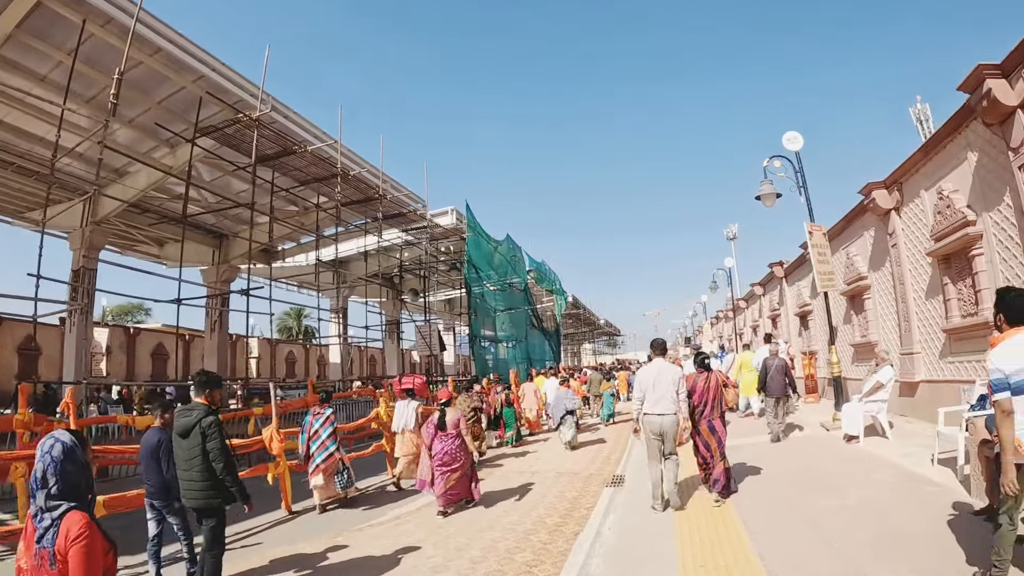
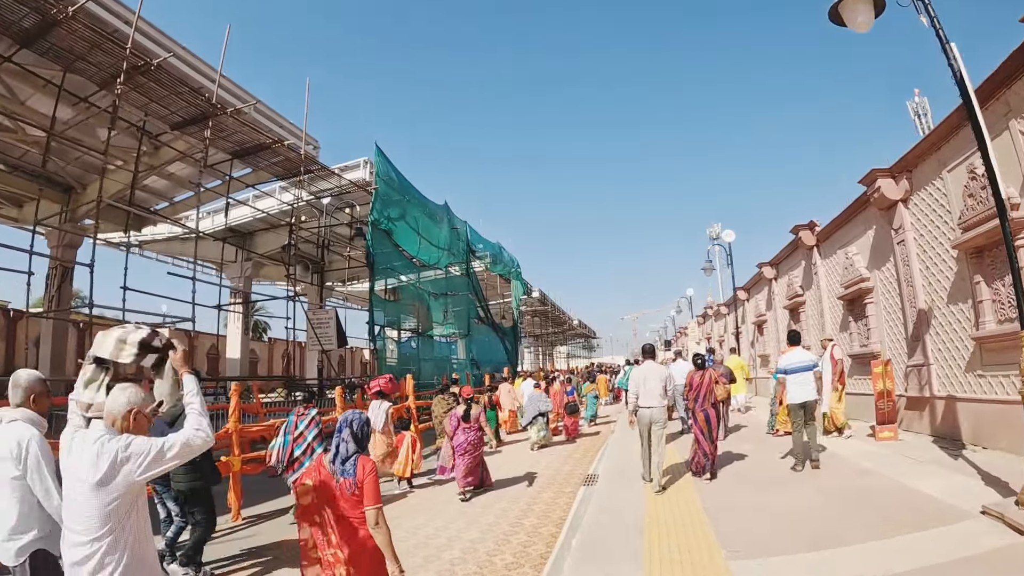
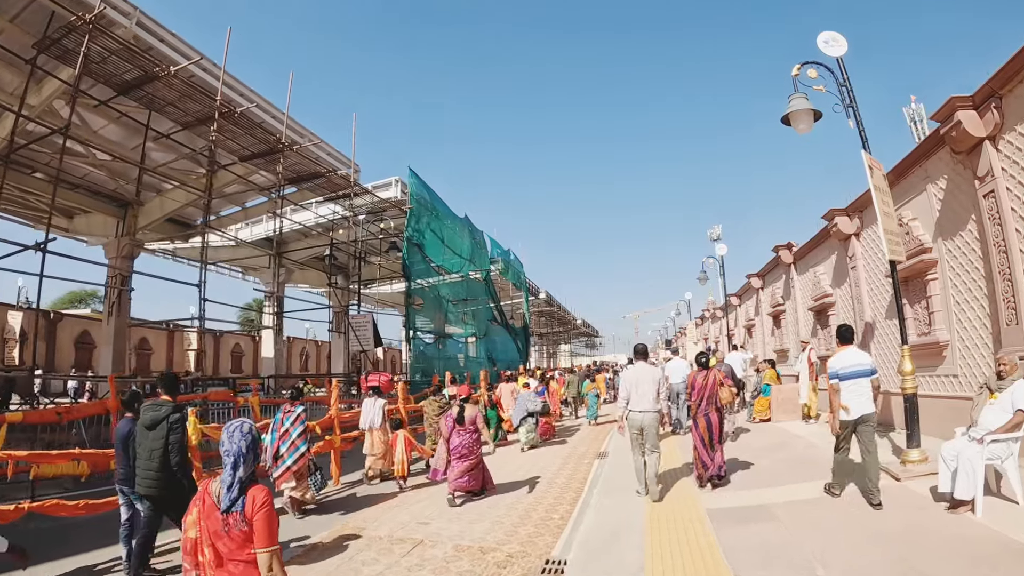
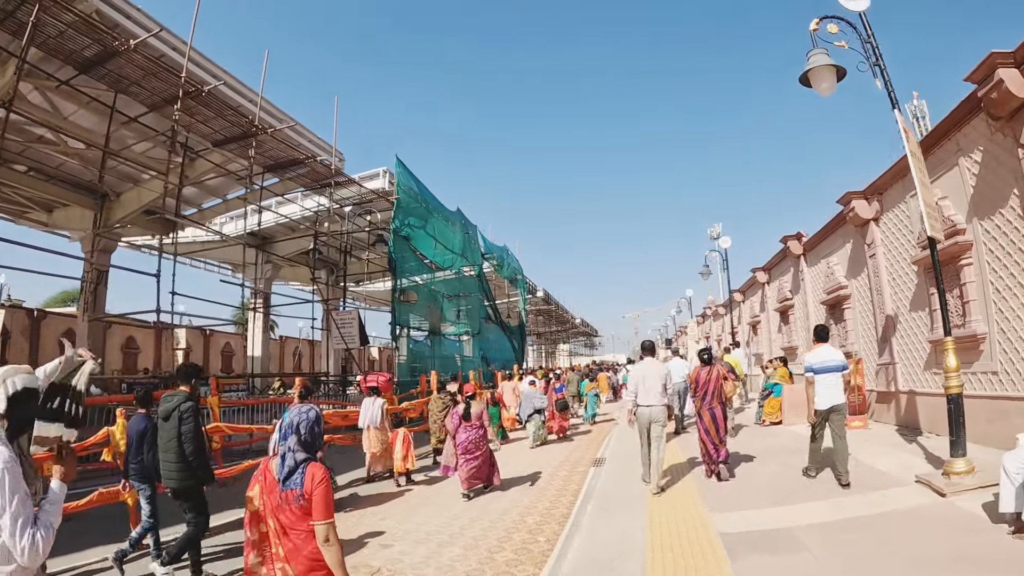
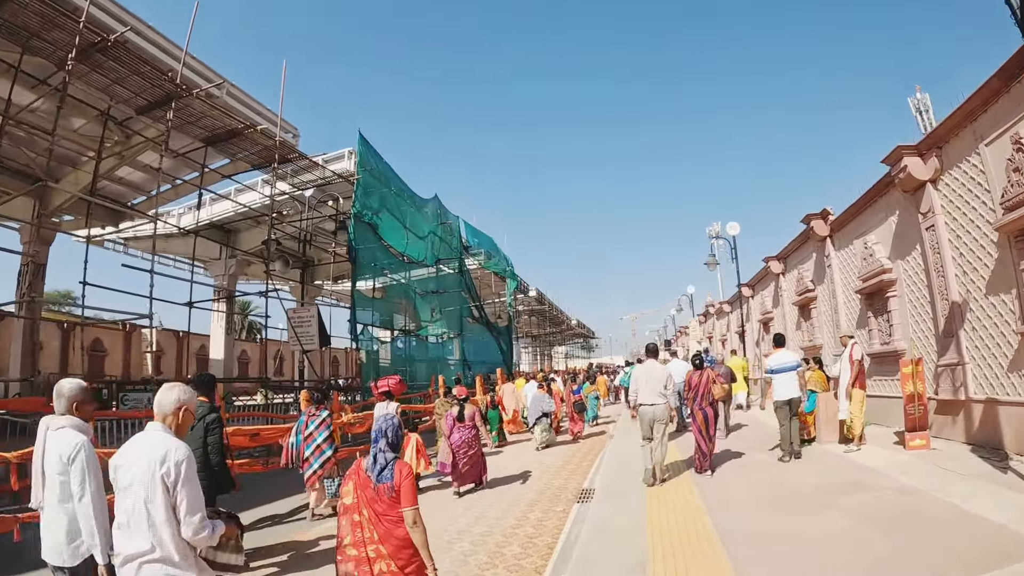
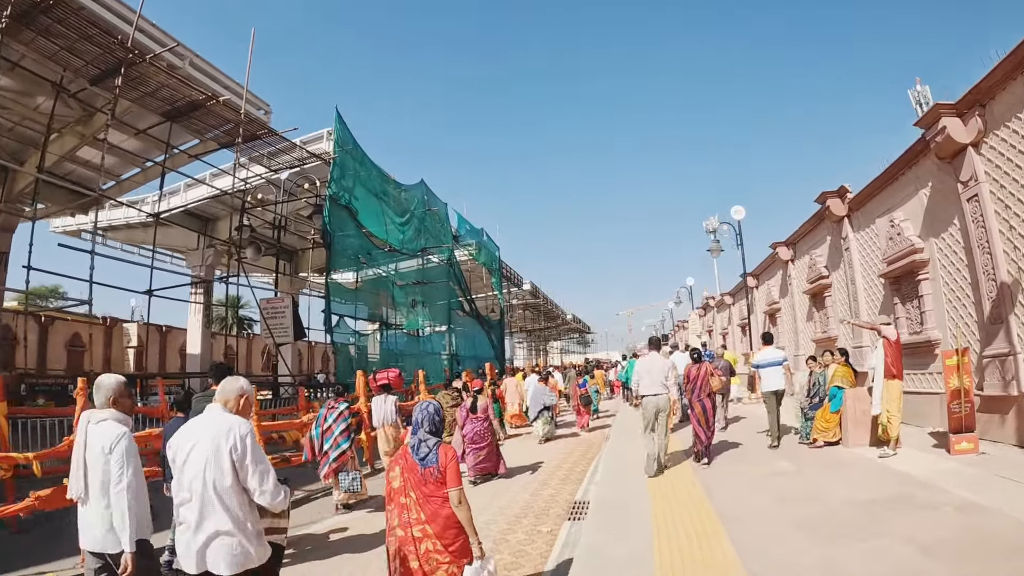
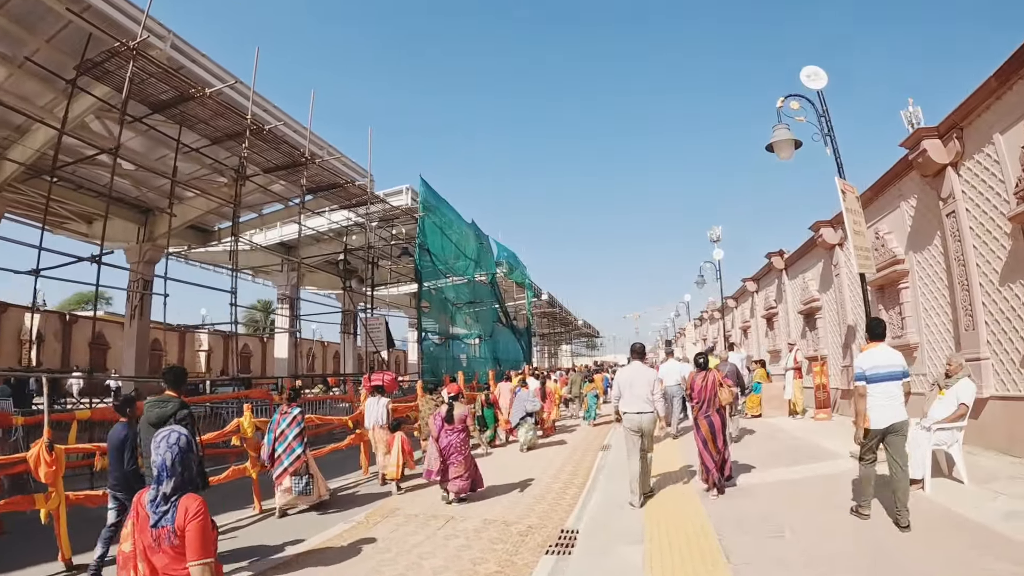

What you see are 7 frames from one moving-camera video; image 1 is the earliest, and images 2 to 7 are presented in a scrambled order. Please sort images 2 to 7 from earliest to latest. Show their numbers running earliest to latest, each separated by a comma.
7, 3, 4, 2, 5, 6
